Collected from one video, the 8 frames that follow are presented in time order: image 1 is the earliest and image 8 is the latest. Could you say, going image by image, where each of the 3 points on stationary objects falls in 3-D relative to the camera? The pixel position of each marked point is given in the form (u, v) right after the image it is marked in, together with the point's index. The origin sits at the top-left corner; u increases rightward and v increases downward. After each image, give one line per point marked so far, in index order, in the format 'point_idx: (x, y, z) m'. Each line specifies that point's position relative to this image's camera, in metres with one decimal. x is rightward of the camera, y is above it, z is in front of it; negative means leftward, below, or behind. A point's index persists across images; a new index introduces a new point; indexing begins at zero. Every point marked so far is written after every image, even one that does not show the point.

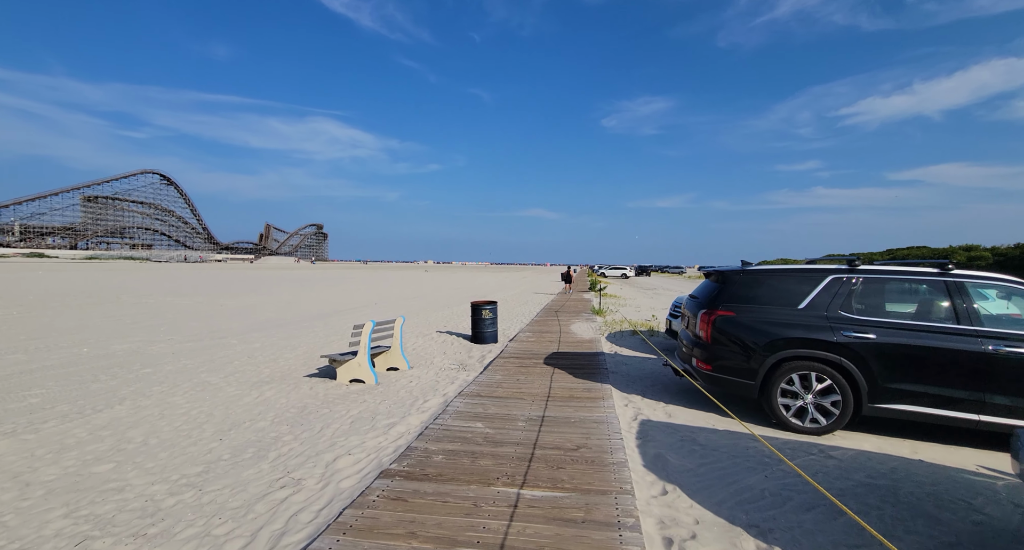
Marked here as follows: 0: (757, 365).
0: (+2.7, -1.0, +4.5) m
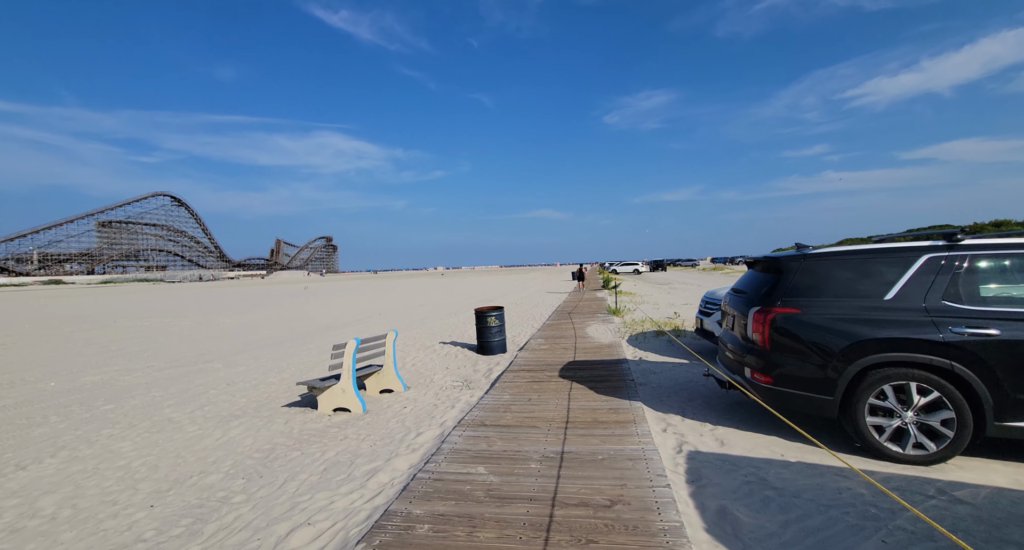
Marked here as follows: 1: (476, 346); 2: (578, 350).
0: (+2.8, -0.9, +3.5) m
1: (-0.8, -1.6, +9.1) m
2: (+1.3, -1.5, +8.2) m
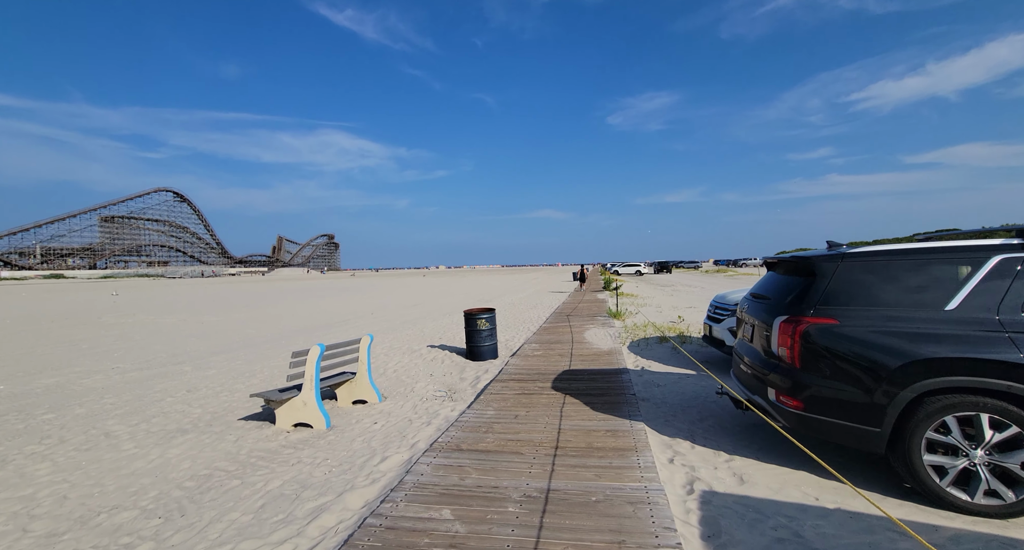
0: (+2.6, -0.9, +2.9) m
1: (-1.0, -1.6, +8.5) m
2: (+1.1, -1.5, +7.5) m
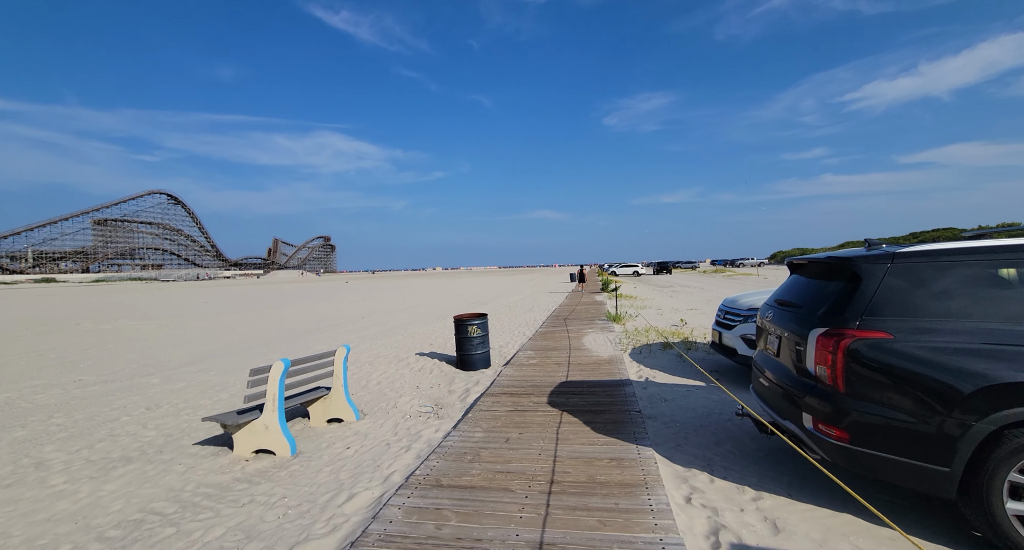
0: (+2.5, -0.9, +2.3) m
1: (-1.1, -1.7, +7.9) m
2: (+1.0, -1.6, +7.0) m
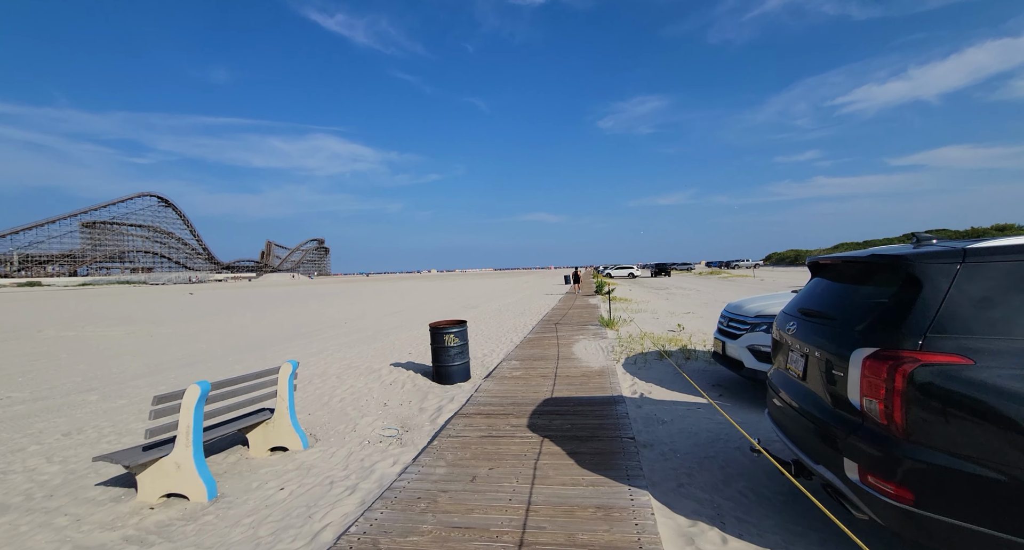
0: (+2.3, -0.9, +1.7) m
1: (-1.4, -1.7, +7.2) m
2: (+0.7, -1.6, +6.3) m
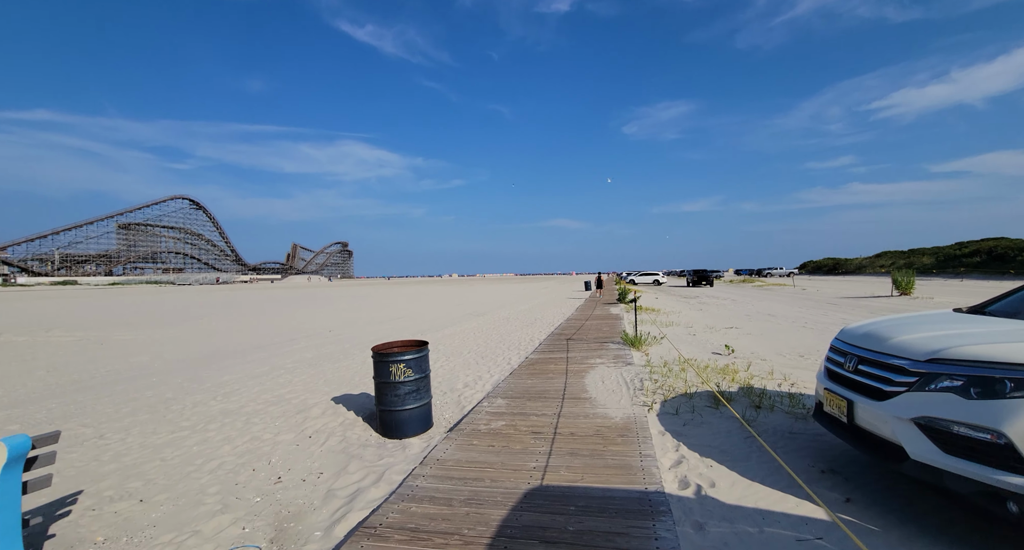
0: (+1.7, -0.9, -0.7) m
1: (-1.6, -1.7, +5.0) m
2: (+0.4, -1.6, +4.0) m
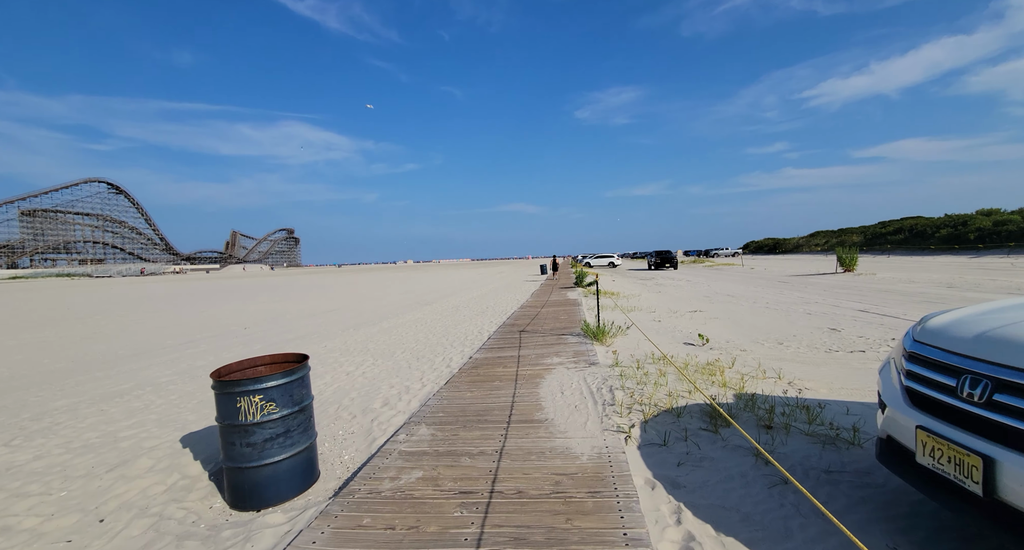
0: (+1.7, -0.9, -2.0) m
1: (-2.3, -1.6, +3.3) m
2: (-0.1, -1.5, +2.5) m
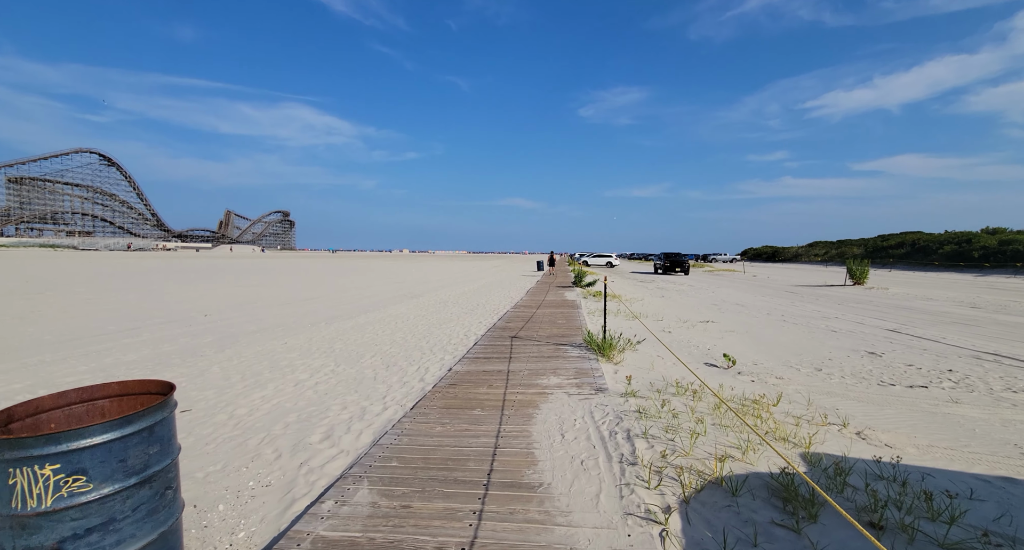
0: (+1.6, -1.1, -3.3) m
1: (-2.4, -1.5, +2.1) m
2: (-0.2, -1.5, +1.3) m
